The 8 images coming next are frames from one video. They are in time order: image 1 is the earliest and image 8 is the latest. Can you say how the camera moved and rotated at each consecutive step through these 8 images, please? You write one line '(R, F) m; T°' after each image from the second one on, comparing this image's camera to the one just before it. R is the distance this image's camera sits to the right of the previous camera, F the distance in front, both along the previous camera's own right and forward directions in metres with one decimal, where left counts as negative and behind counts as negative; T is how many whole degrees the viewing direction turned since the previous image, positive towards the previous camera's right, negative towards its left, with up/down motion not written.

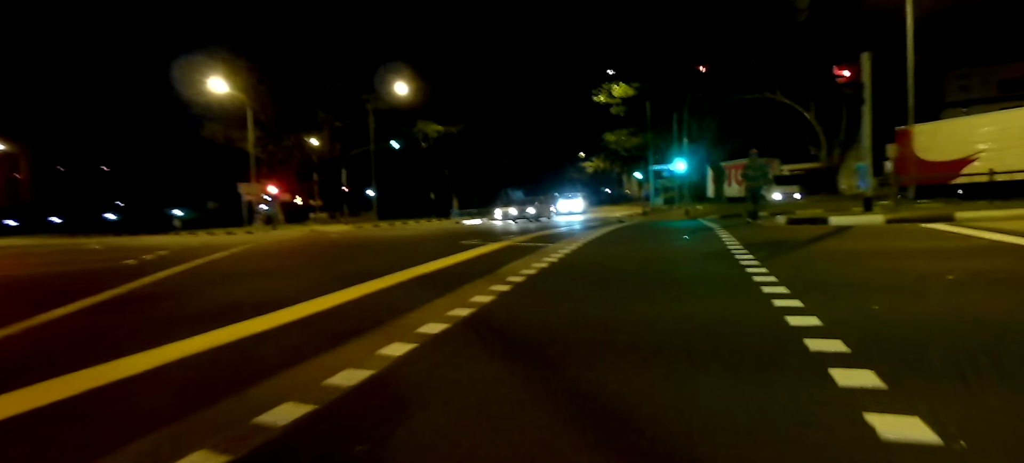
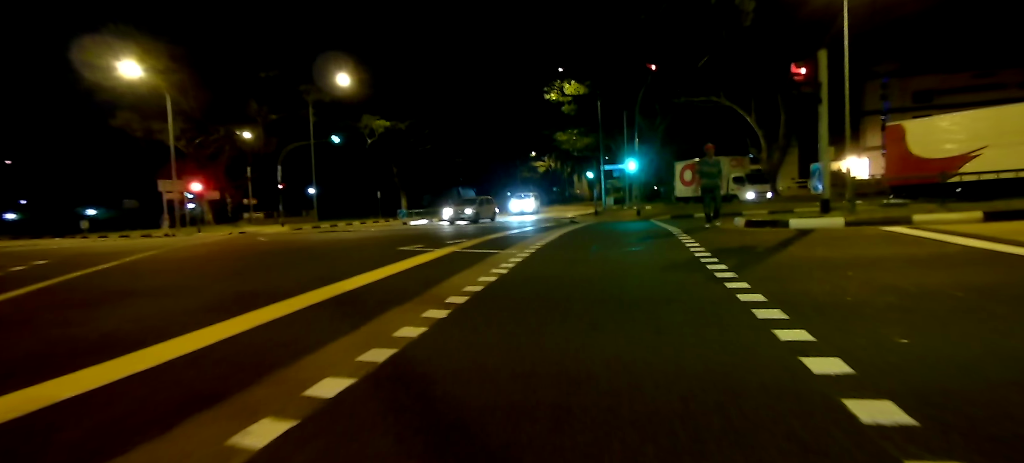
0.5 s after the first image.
(+0.2, +1.5) m; +6°
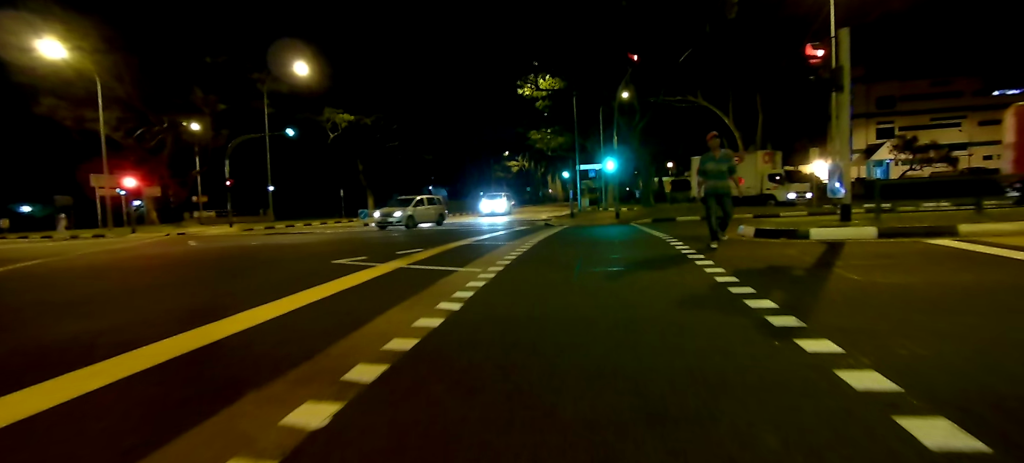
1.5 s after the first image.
(+0.3, +2.6) m; +4°
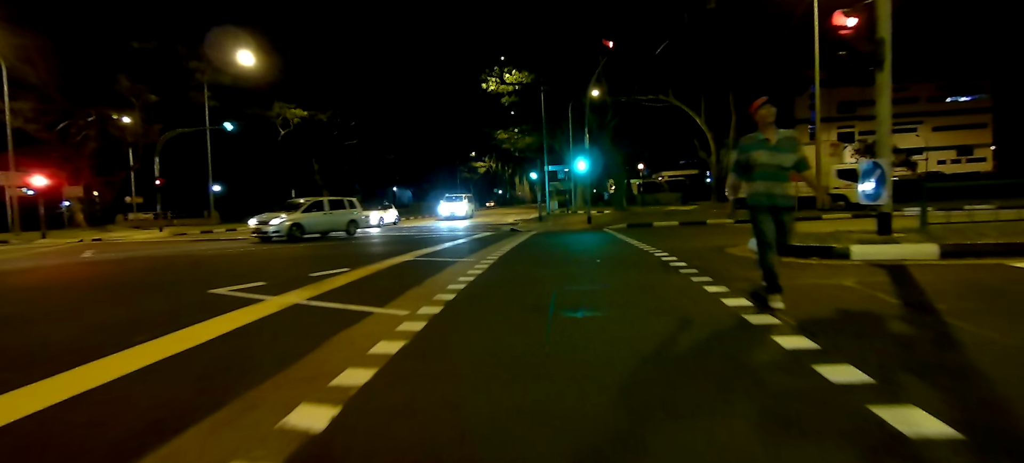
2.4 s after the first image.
(+0.4, +2.8) m; +4°
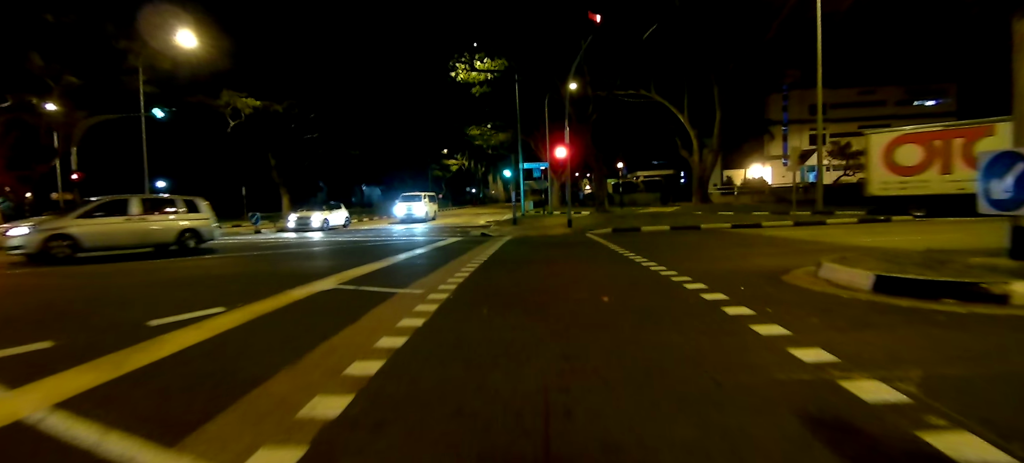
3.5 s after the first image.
(+0.2, +3.2) m; +4°
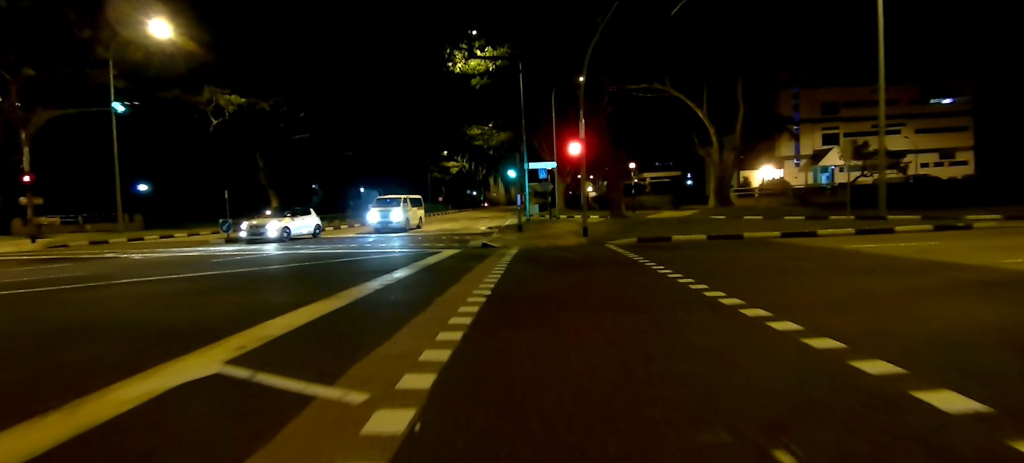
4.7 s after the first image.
(-0.3, +3.5) m; 0°
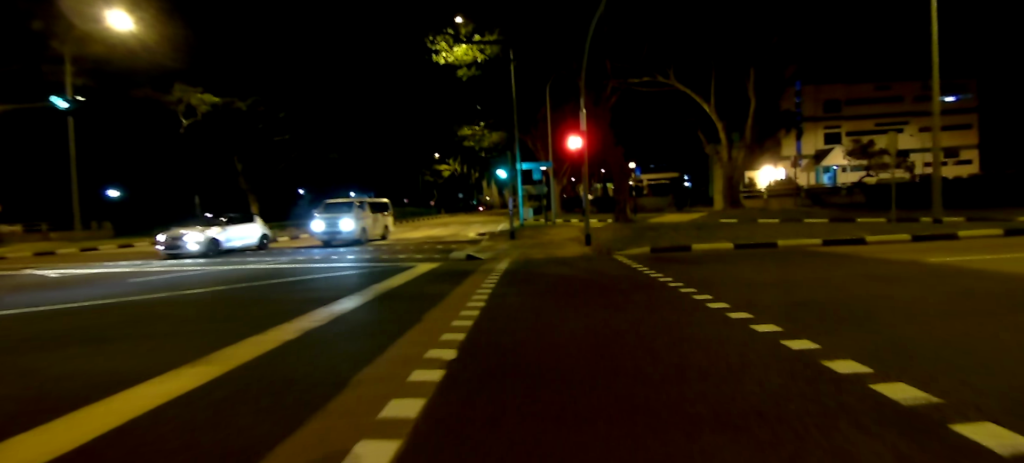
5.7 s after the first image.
(+0.2, +2.9) m; +1°
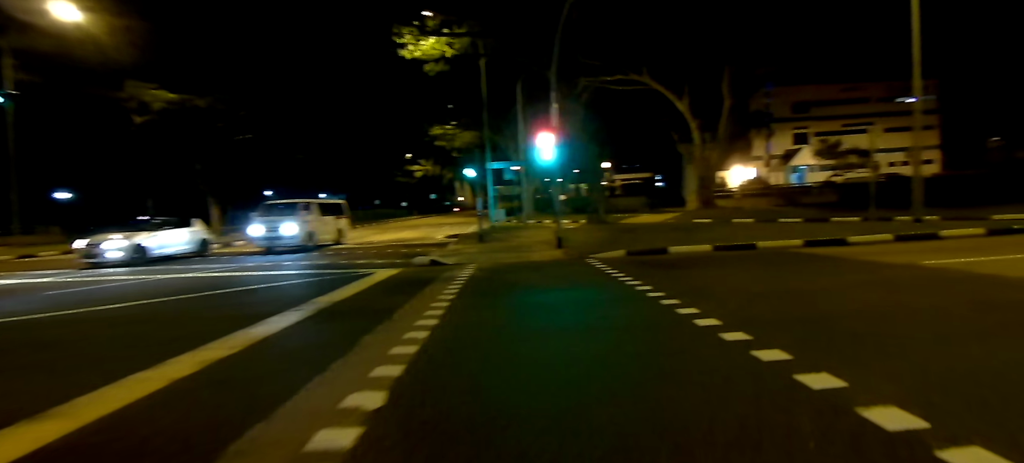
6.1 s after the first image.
(+0.4, +1.2) m; +3°
